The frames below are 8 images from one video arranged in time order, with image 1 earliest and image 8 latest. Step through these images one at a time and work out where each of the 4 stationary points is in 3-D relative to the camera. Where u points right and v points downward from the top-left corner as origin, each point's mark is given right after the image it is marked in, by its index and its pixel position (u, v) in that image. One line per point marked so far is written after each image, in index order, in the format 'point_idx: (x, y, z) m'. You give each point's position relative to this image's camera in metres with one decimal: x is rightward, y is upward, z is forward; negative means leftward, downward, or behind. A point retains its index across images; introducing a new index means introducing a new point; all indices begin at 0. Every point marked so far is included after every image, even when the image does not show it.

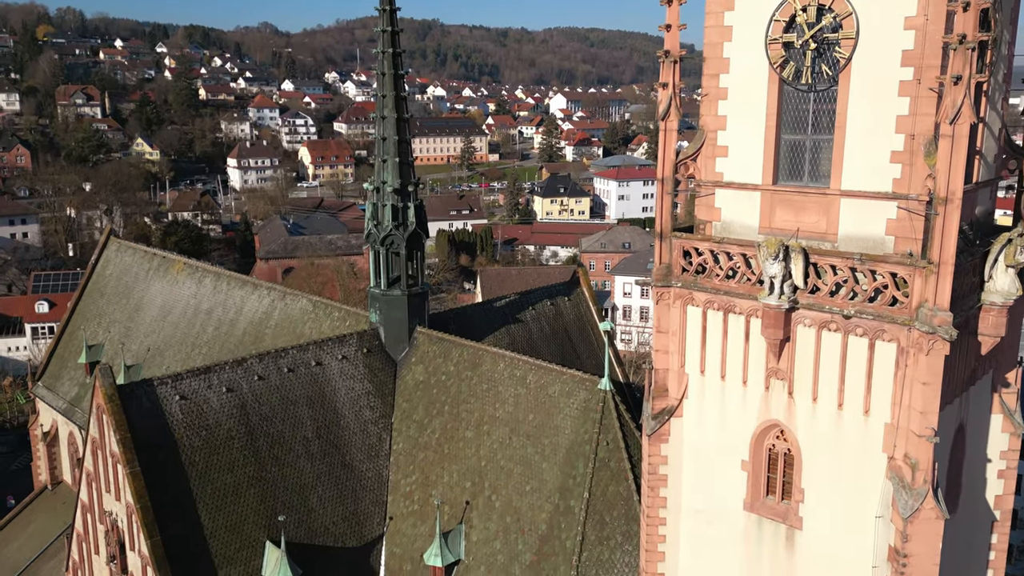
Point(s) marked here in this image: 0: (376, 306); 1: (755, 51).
0: (-1.8, -0.1, +10.1) m
1: (+1.8, +1.7, +5.3) m
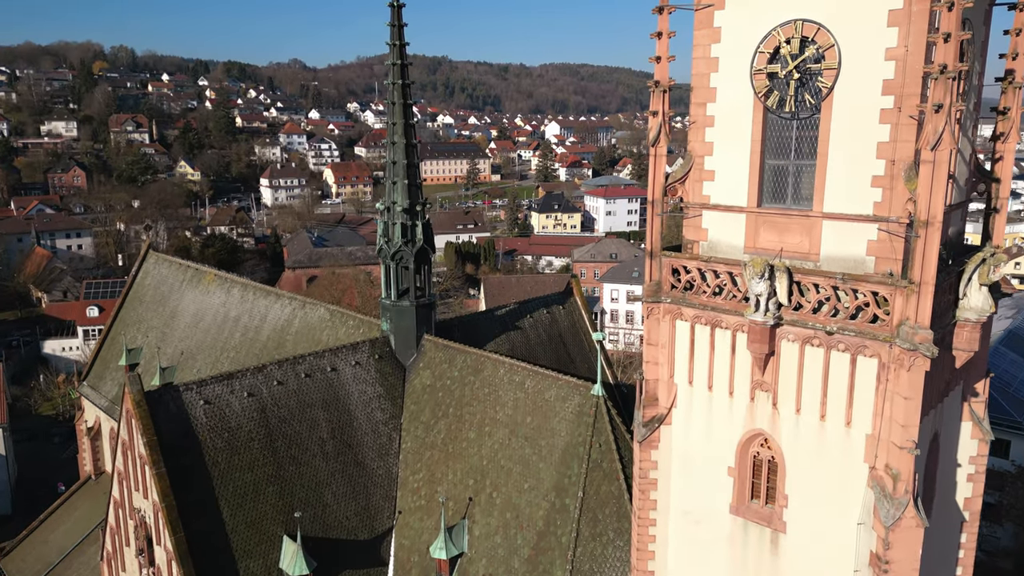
0: (-1.8, -0.4, +10.3) m
1: (+1.8, +1.6, +5.6) m
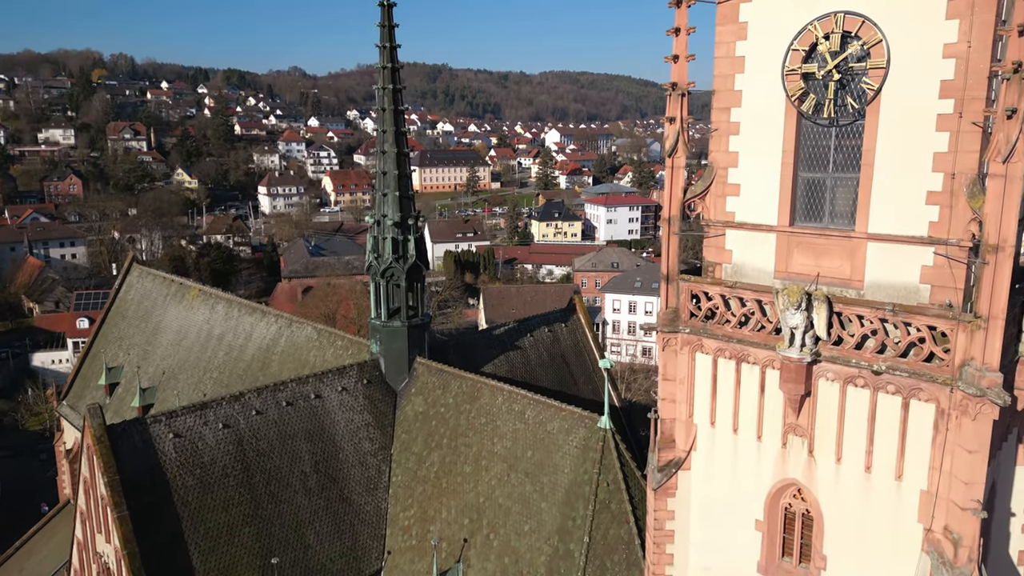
0: (-1.8, -0.6, +9.6) m
1: (+1.8, +1.4, +5.0) m
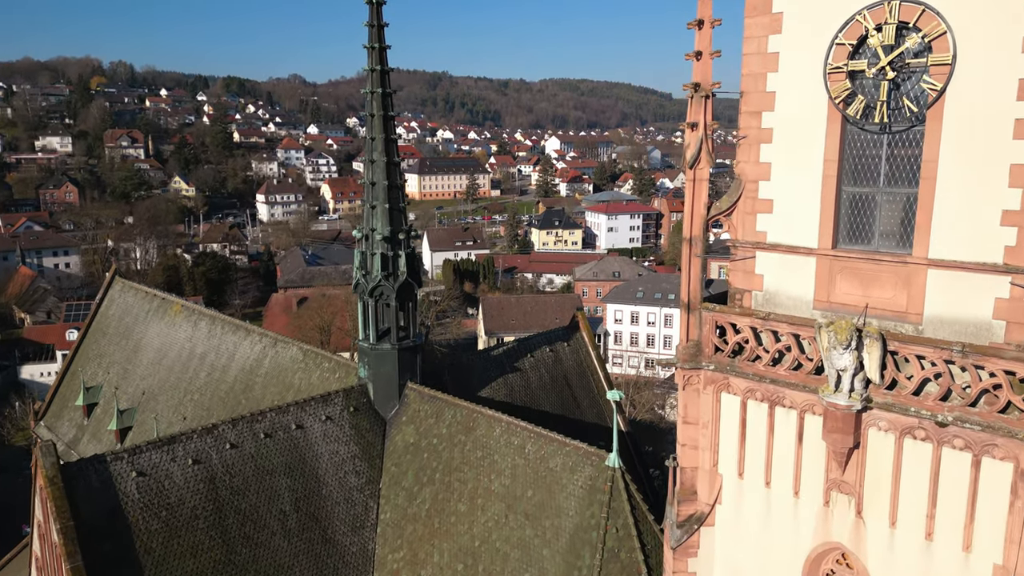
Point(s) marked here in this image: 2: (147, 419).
0: (-1.8, -0.9, +8.9) m
1: (+1.7, +1.2, +4.3) m
2: (-6.2, -2.2, +12.3) m
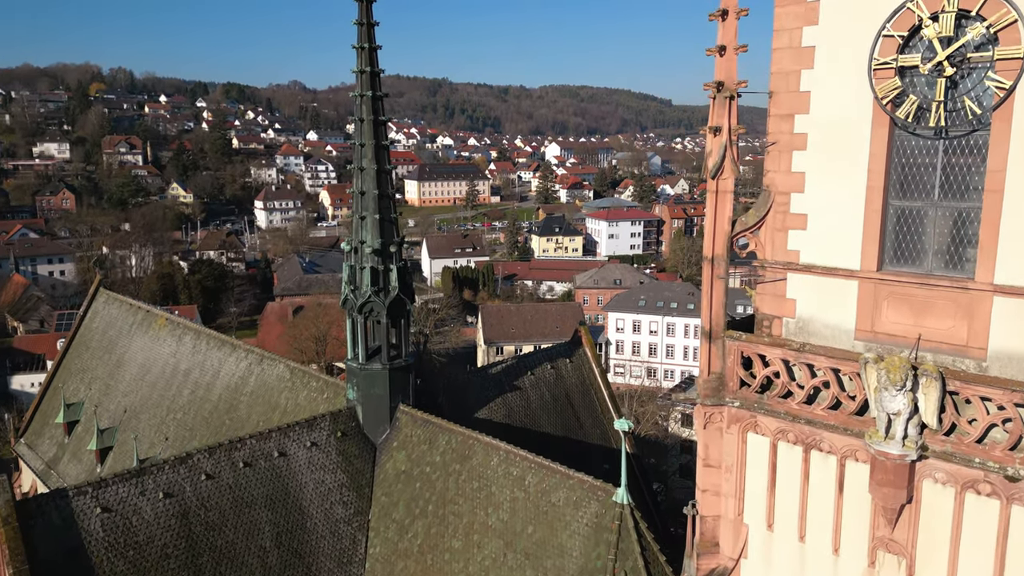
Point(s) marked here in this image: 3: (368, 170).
0: (-1.8, -1.1, +8.3) m
1: (+1.7, +1.1, +3.7) m
2: (-6.2, -2.4, +11.8) m
3: (-1.6, +1.3, +8.1) m
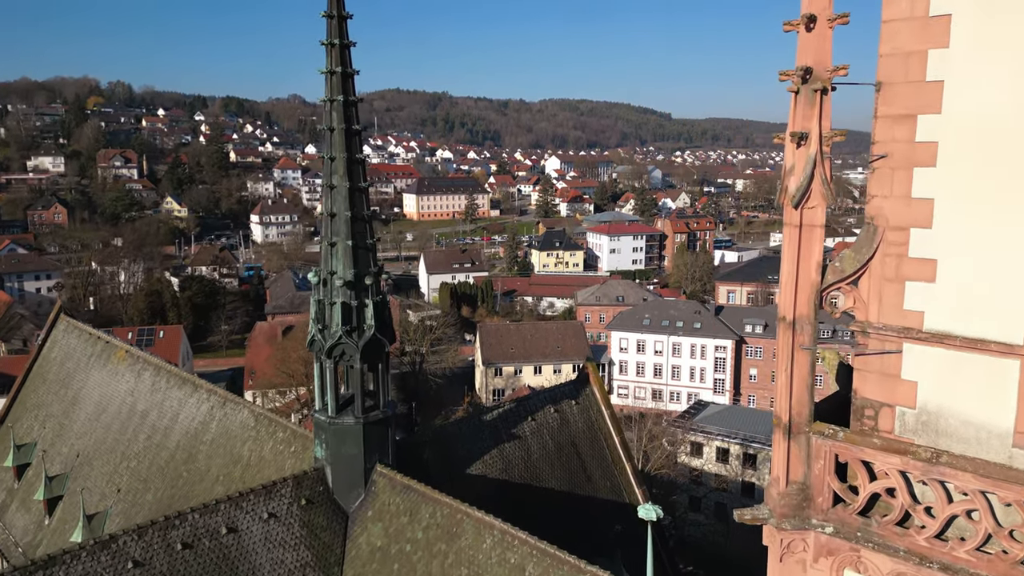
0: (-1.8, -1.4, +7.1) m
1: (+1.7, +0.8, +2.5) m
2: (-6.2, -2.9, +10.5) m
3: (-1.6, +0.9, +6.8) m
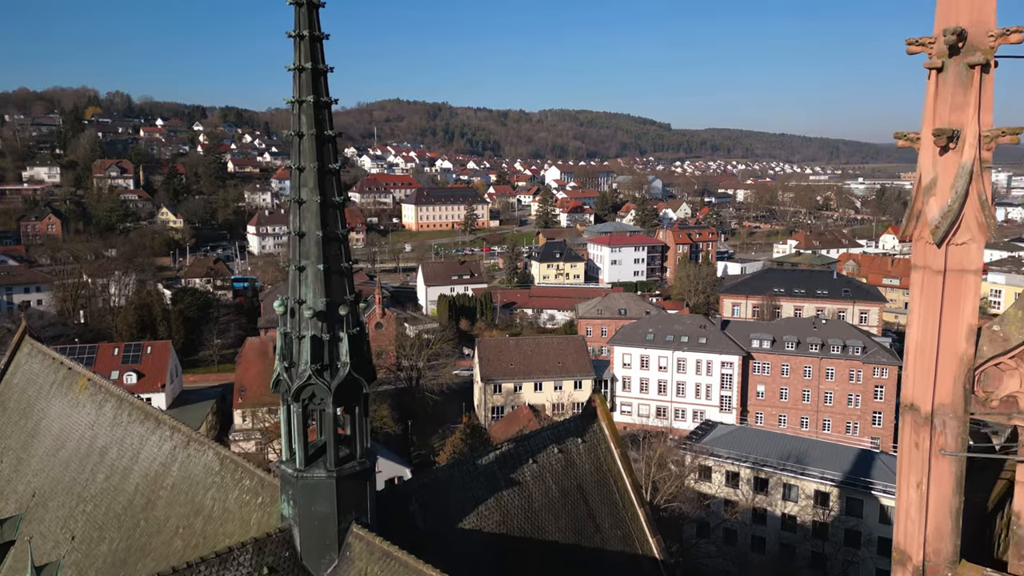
0: (-1.9, -1.7, +6.1) m
1: (+1.7, +0.6, +1.5) m
2: (-6.2, -3.2, +9.4) m
3: (-1.6, +0.7, +5.9) m
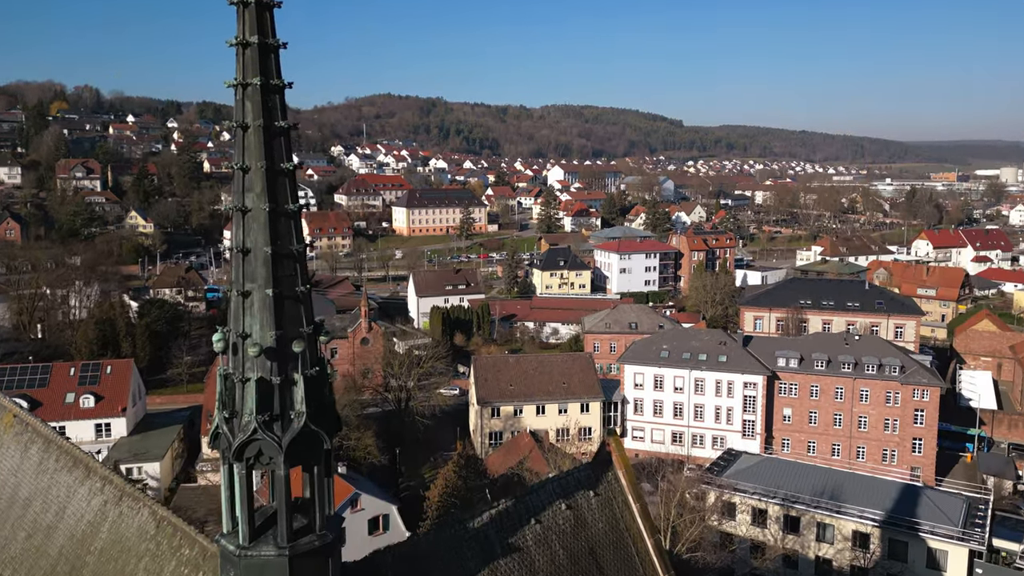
0: (-2.3, -2.1, +1.8) m
1: (+1.3, +0.2, -2.8) m
2: (-6.6, -3.6, +5.2) m
3: (-2.0, +0.3, +1.6) m
